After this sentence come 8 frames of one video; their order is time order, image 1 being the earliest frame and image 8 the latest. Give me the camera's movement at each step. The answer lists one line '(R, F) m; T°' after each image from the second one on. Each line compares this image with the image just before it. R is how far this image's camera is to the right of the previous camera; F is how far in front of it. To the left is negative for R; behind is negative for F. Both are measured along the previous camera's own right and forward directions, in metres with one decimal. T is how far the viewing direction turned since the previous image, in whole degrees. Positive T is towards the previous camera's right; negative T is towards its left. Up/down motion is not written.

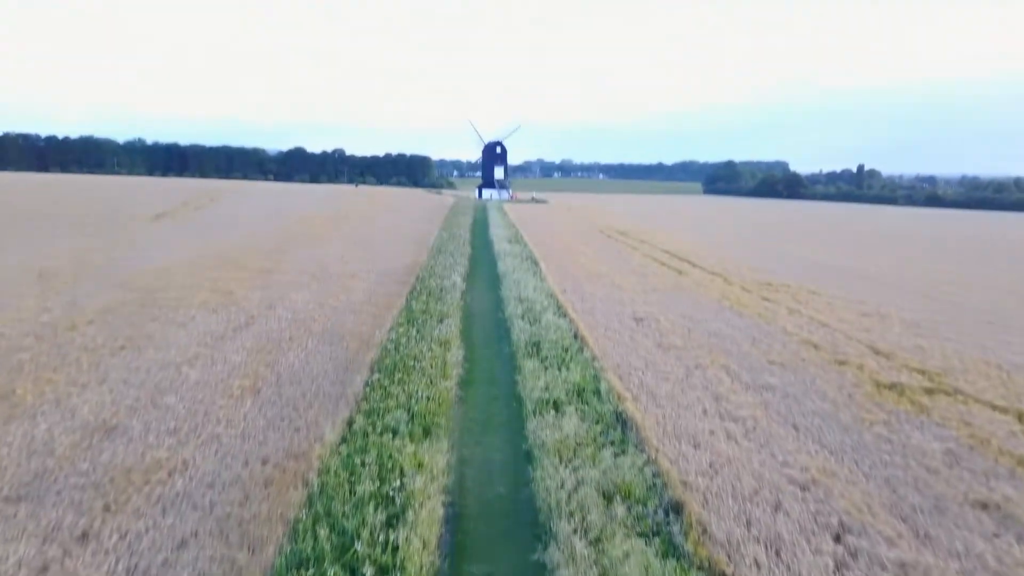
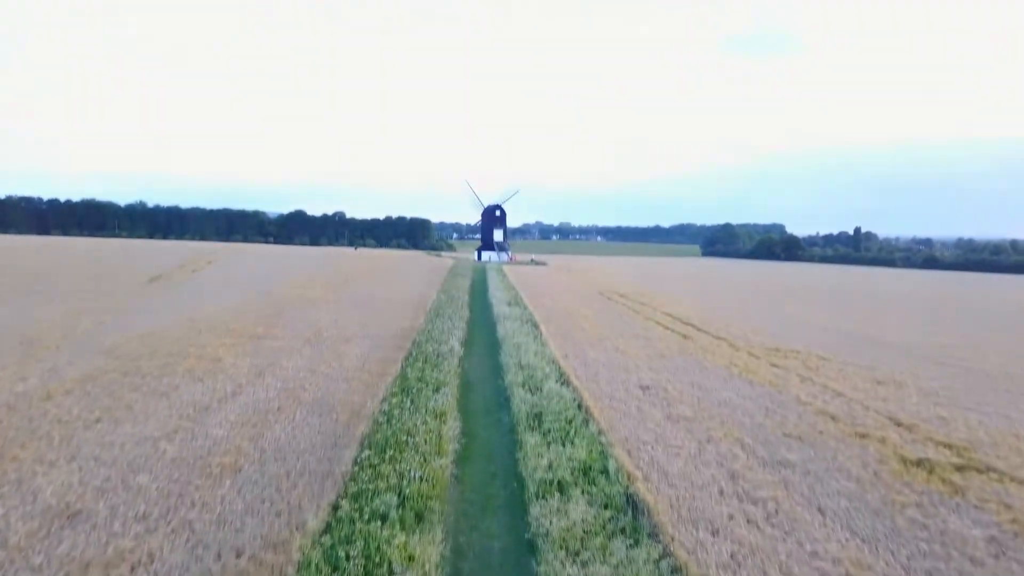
(0.0, +0.6) m; 0°
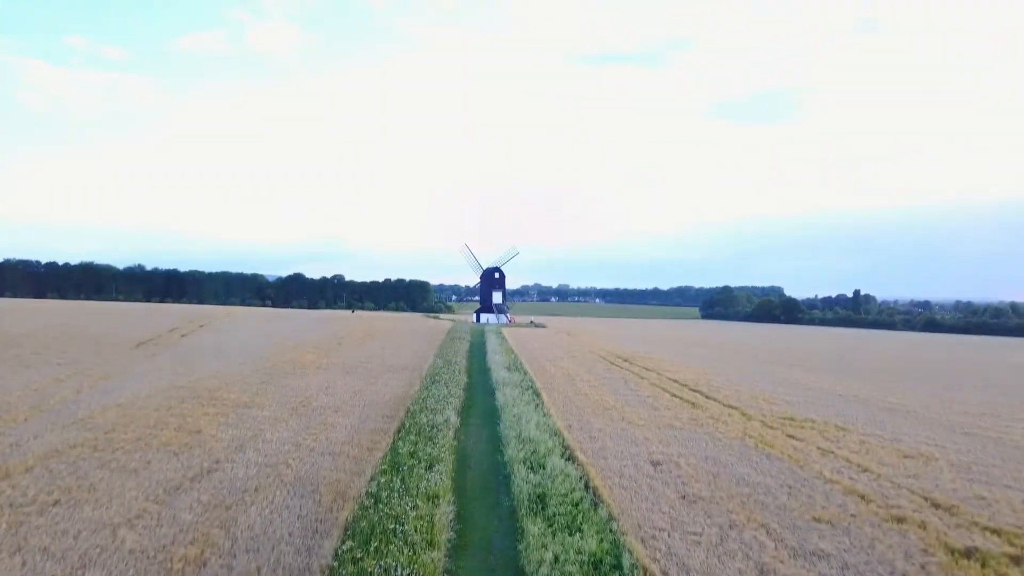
(0.0, +0.8) m; 0°
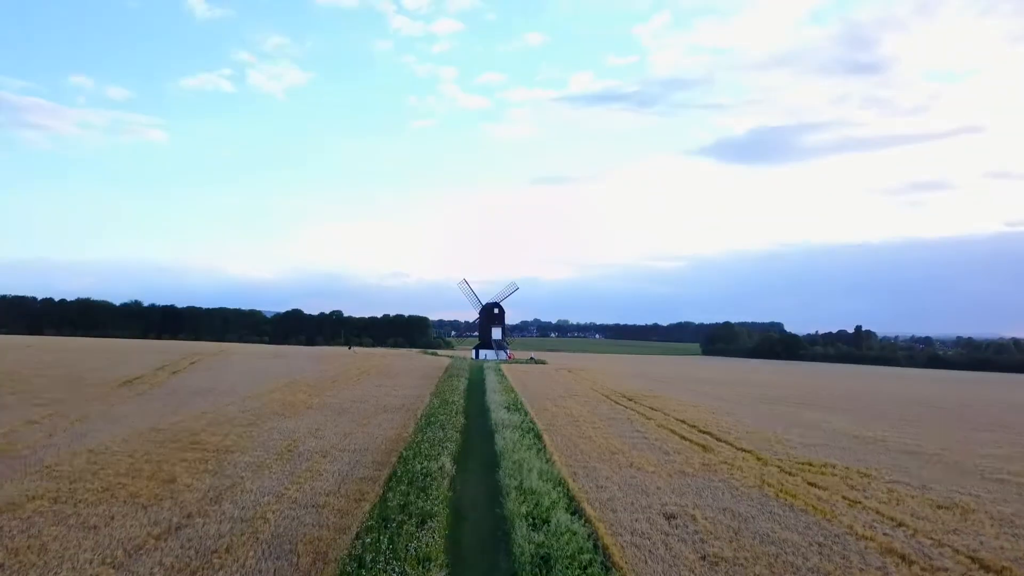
(0.0, +1.0) m; 0°
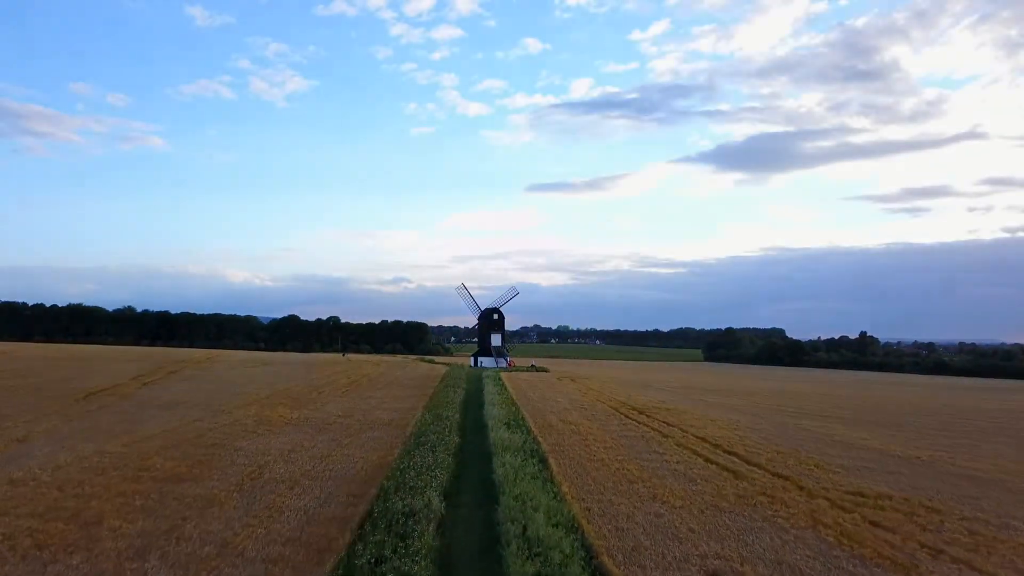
(0.0, +2.5) m; 0°
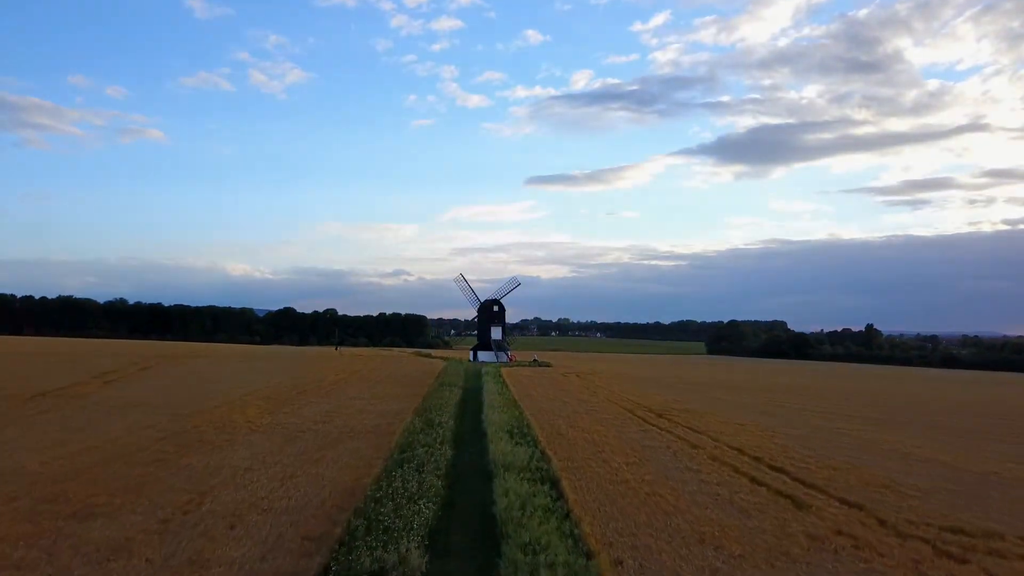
(-0.1, +3.2) m; 0°
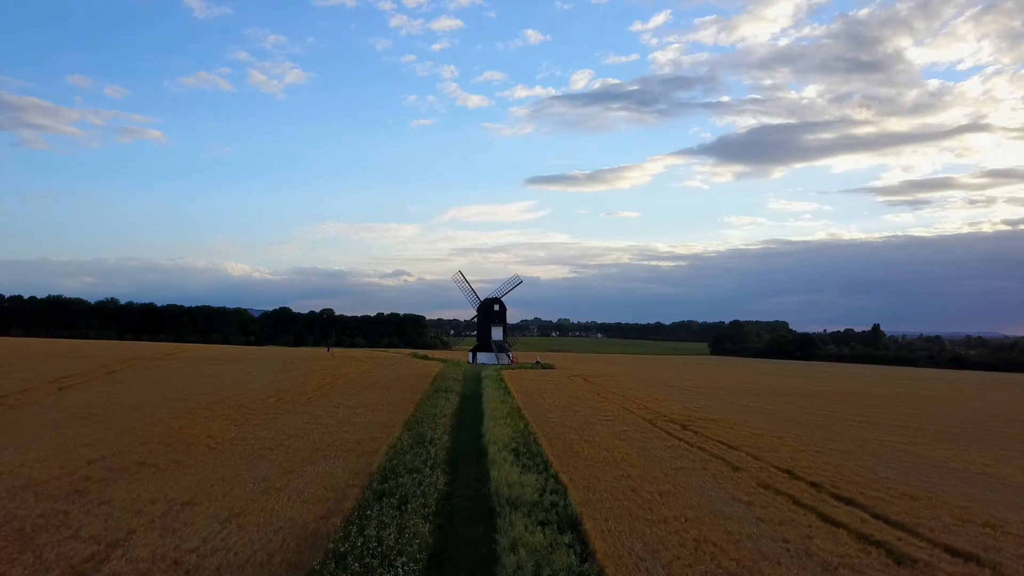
(-0.1, +3.0) m; 0°
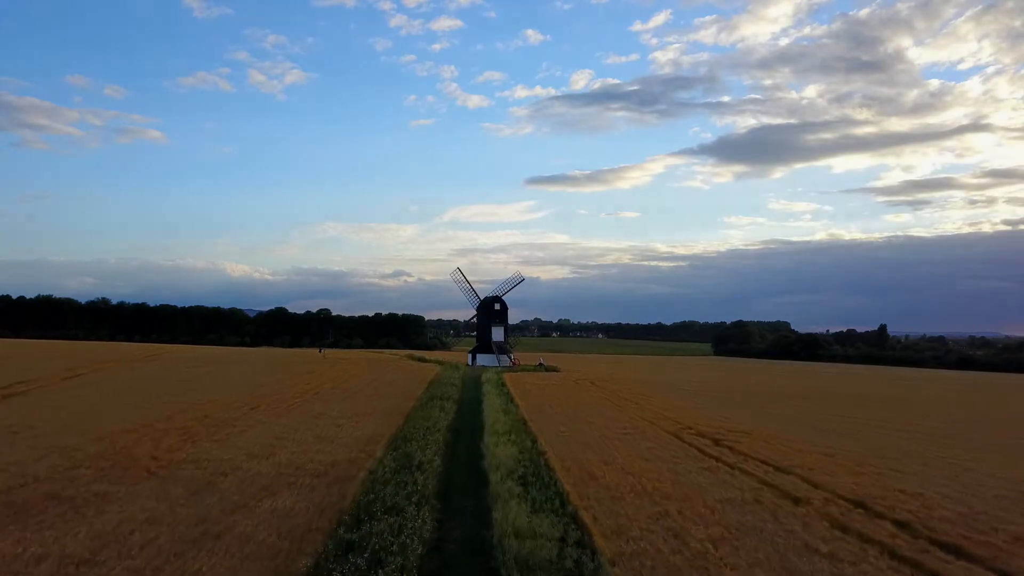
(-0.1, +2.9) m; 0°
